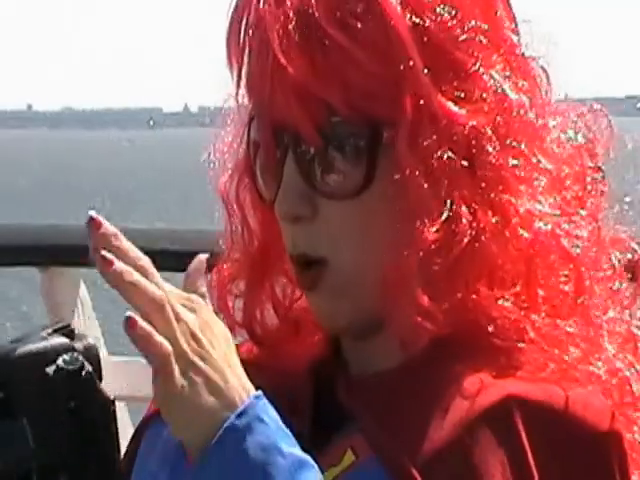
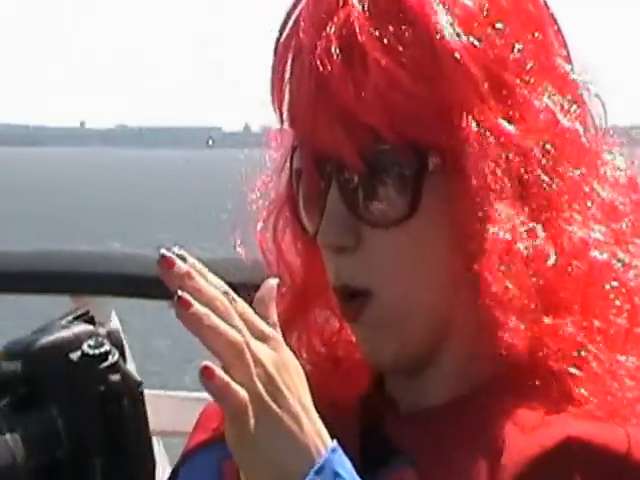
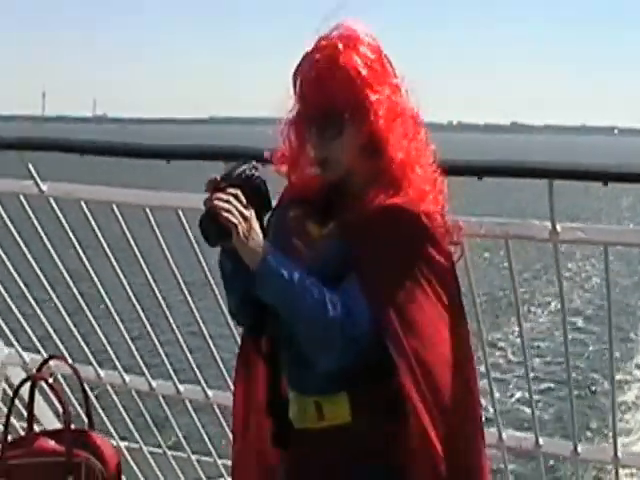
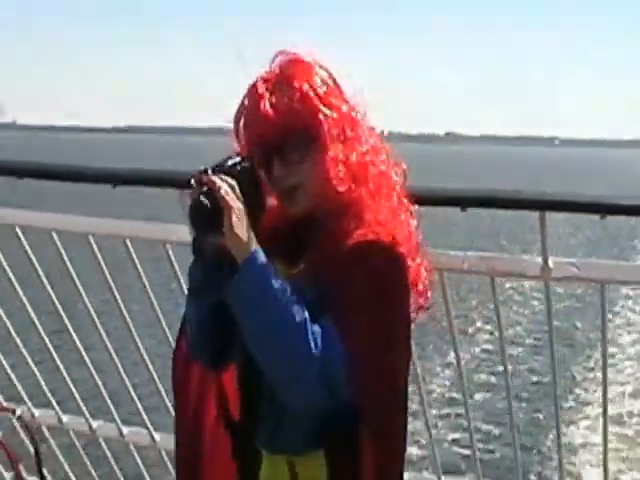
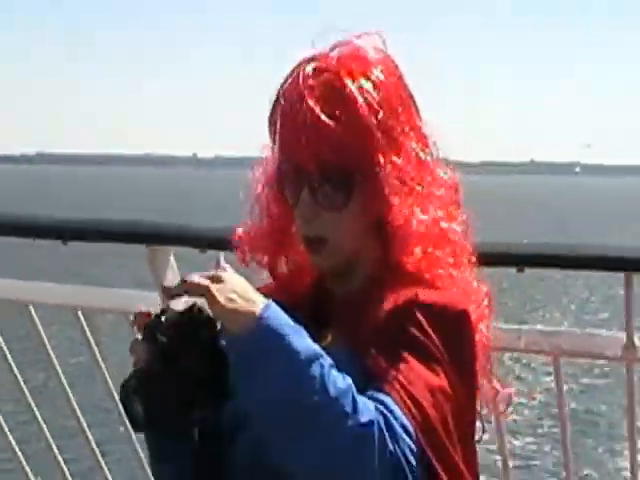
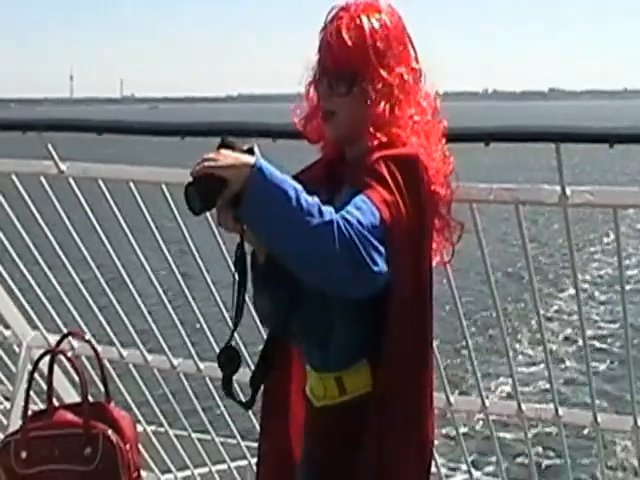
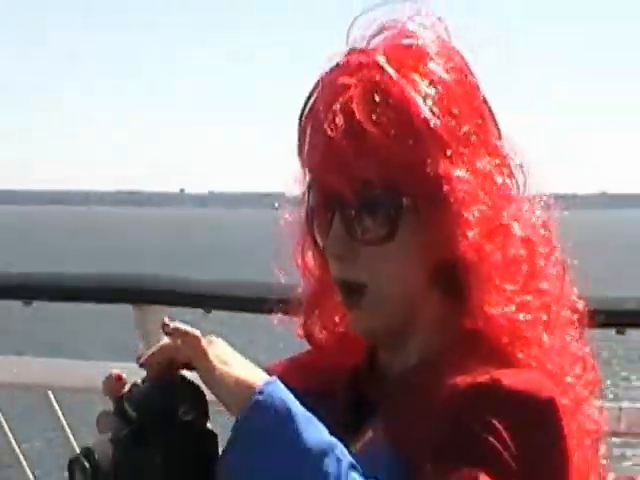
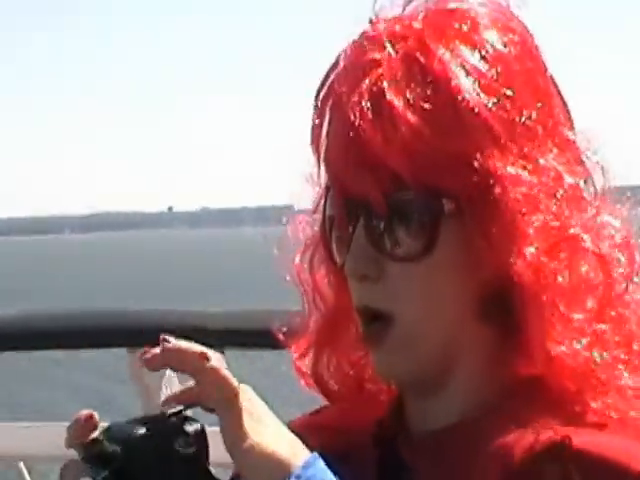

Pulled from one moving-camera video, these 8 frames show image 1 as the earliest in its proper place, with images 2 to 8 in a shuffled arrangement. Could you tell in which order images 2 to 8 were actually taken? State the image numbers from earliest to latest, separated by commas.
2, 8, 7, 5, 4, 3, 6
